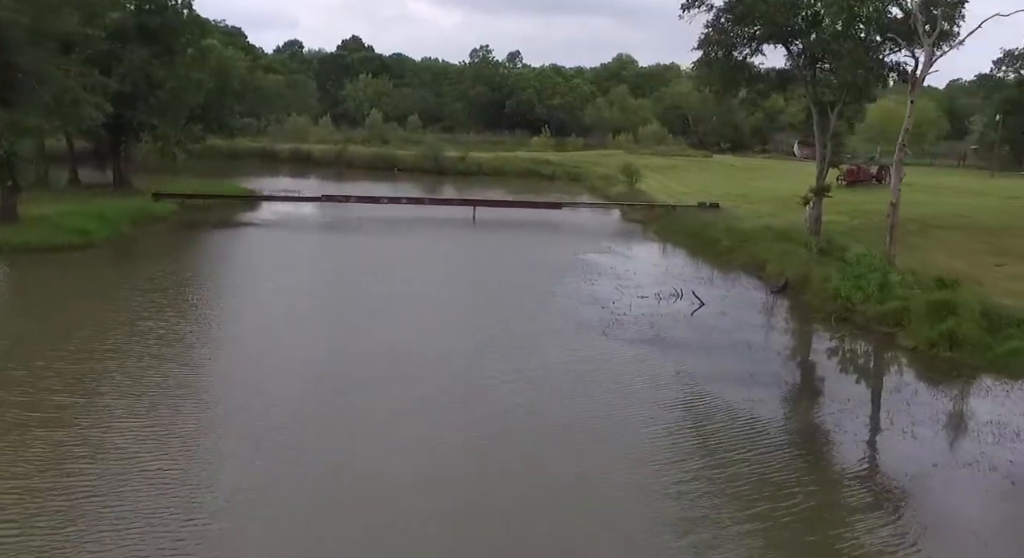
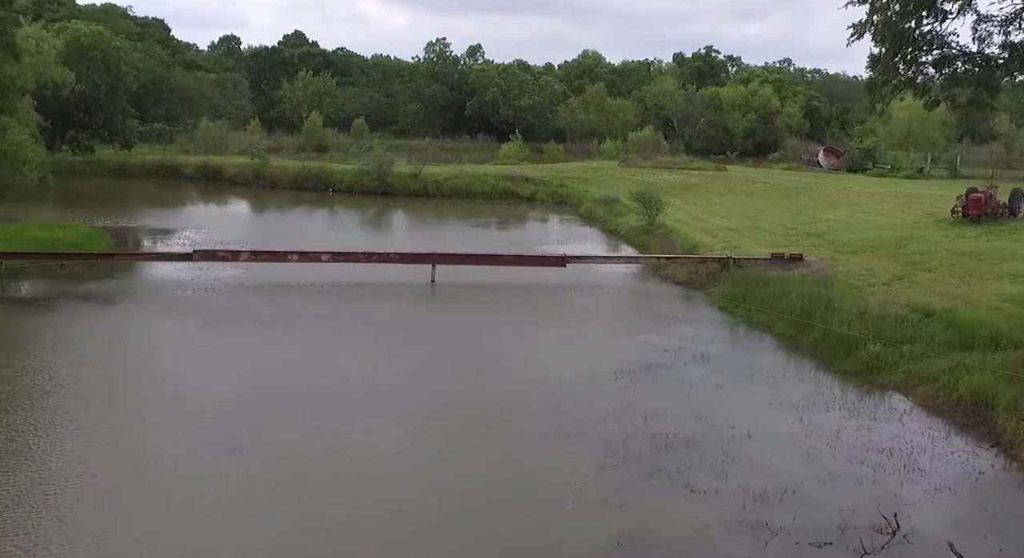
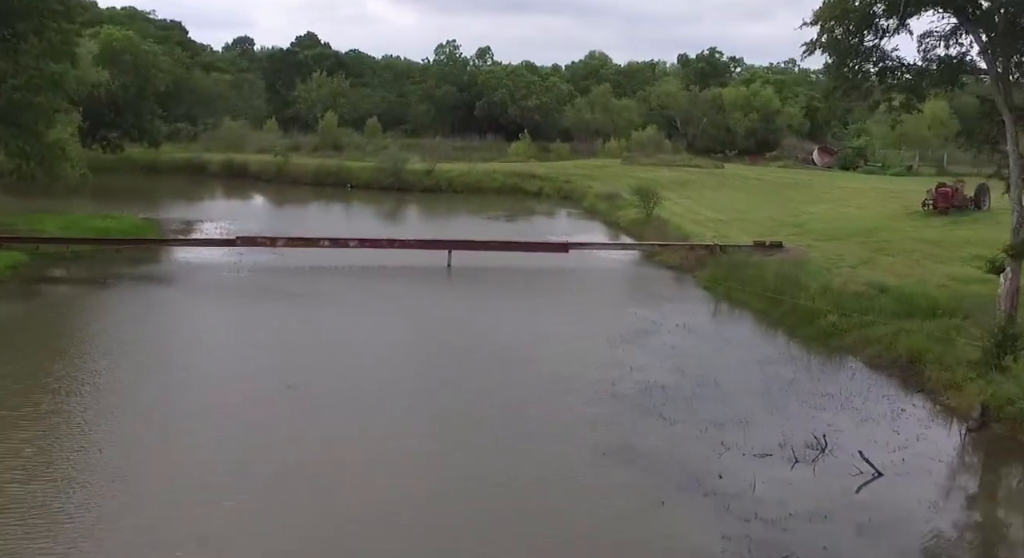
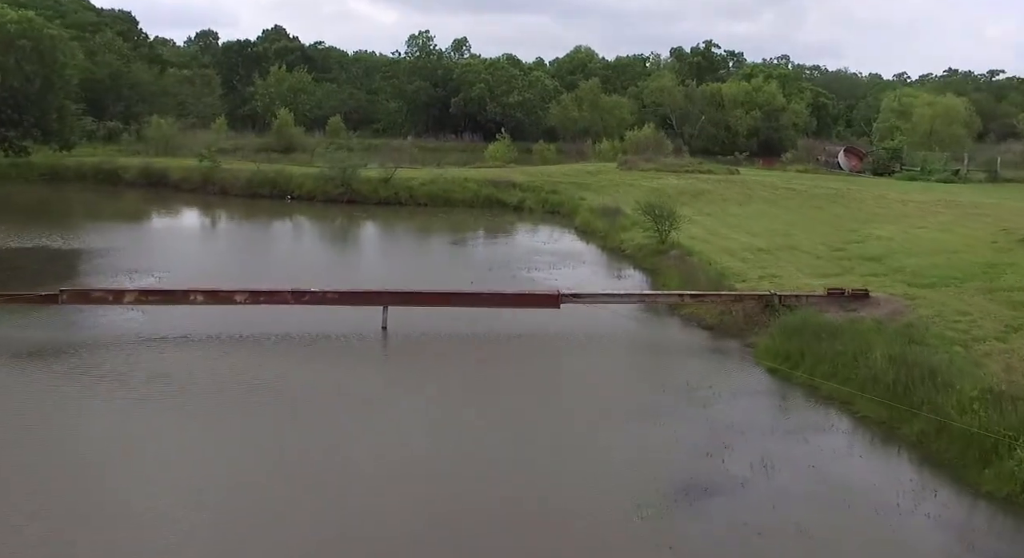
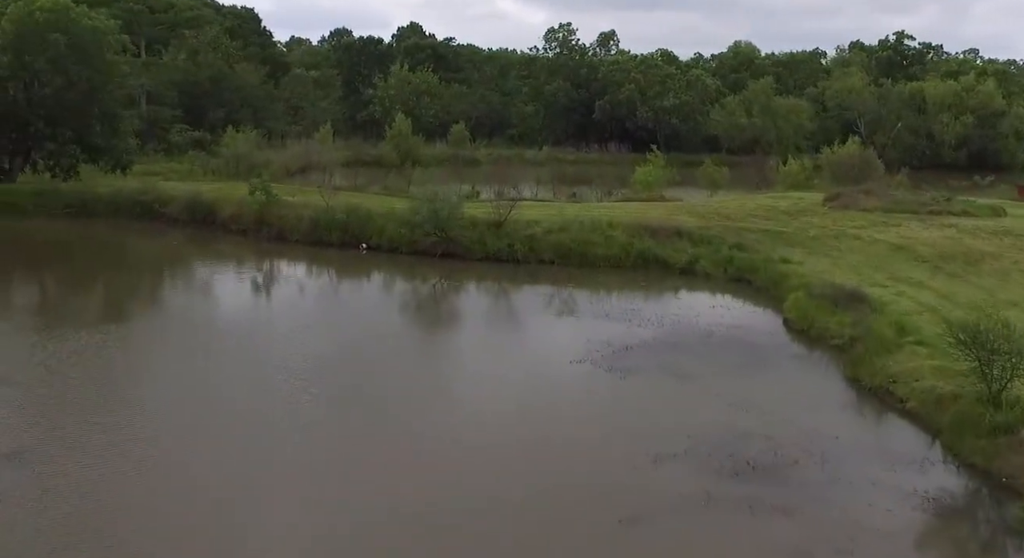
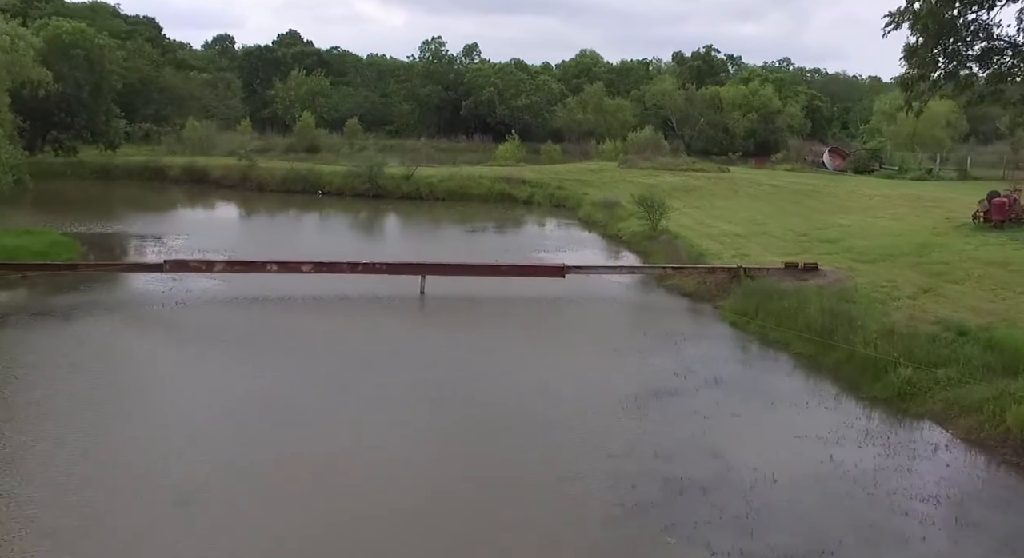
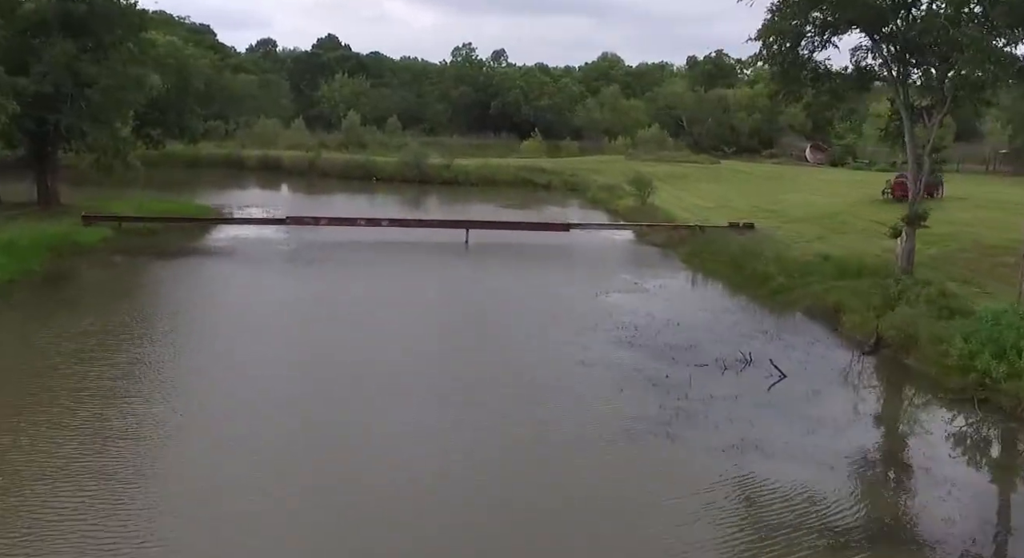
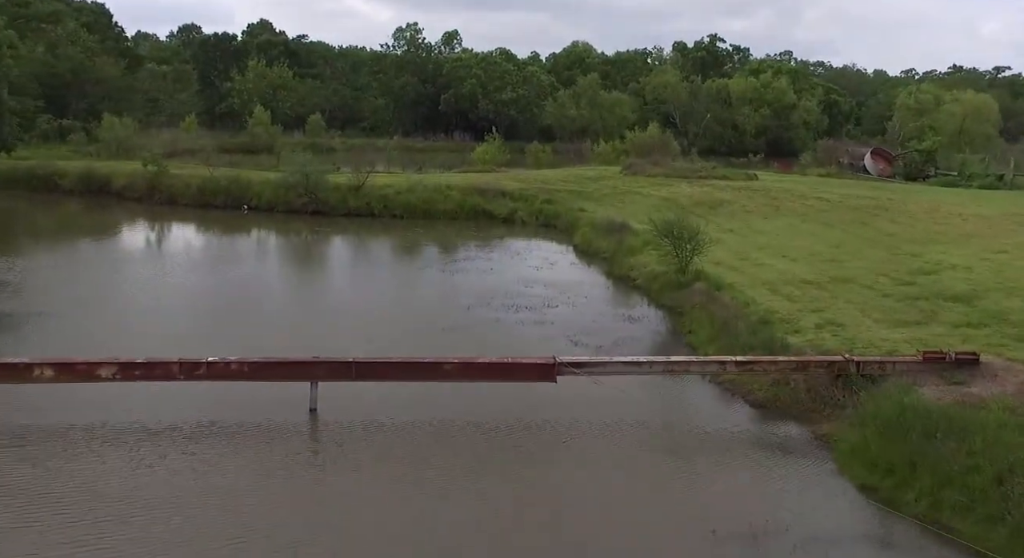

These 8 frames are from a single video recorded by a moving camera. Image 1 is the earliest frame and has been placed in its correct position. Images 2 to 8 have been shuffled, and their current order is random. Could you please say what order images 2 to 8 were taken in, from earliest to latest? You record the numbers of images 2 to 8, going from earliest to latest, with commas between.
7, 3, 2, 6, 4, 8, 5
